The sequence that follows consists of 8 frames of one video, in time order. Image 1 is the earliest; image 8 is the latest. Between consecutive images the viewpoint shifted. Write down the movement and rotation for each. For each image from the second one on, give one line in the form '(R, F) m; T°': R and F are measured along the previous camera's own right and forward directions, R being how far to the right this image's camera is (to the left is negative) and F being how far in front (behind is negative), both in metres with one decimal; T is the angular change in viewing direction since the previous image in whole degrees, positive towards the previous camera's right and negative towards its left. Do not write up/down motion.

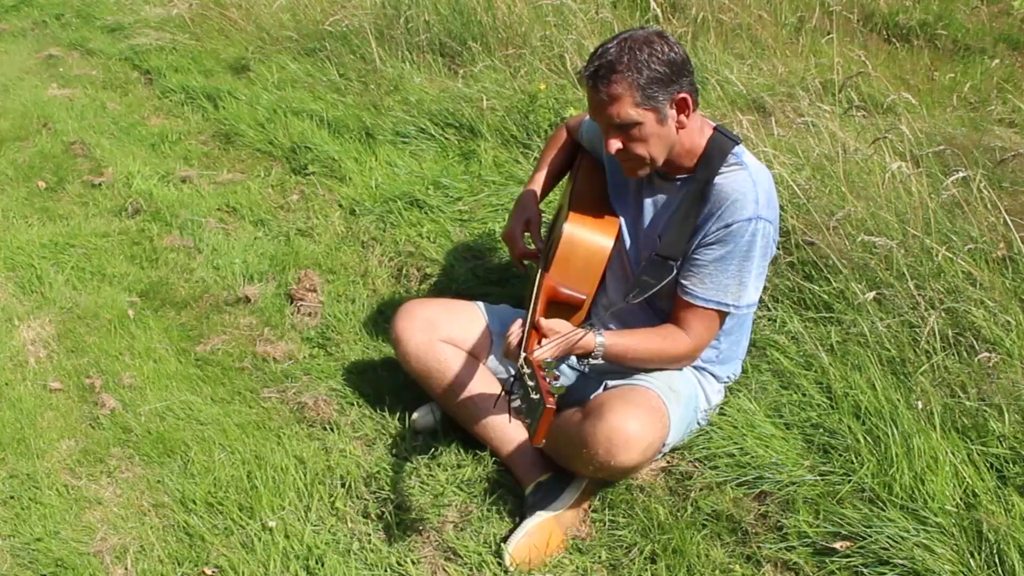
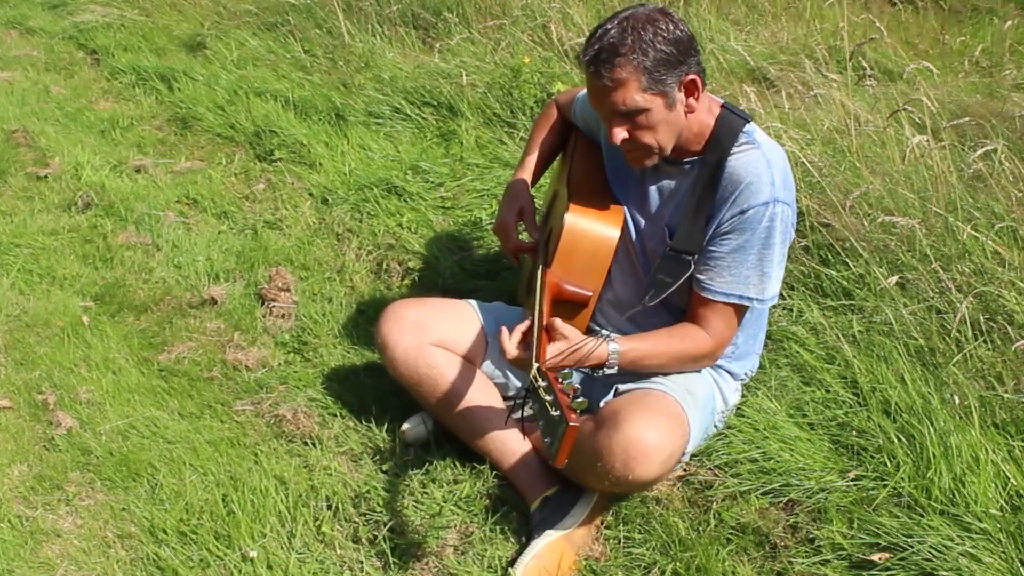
(-0.1, +0.3) m; +2°
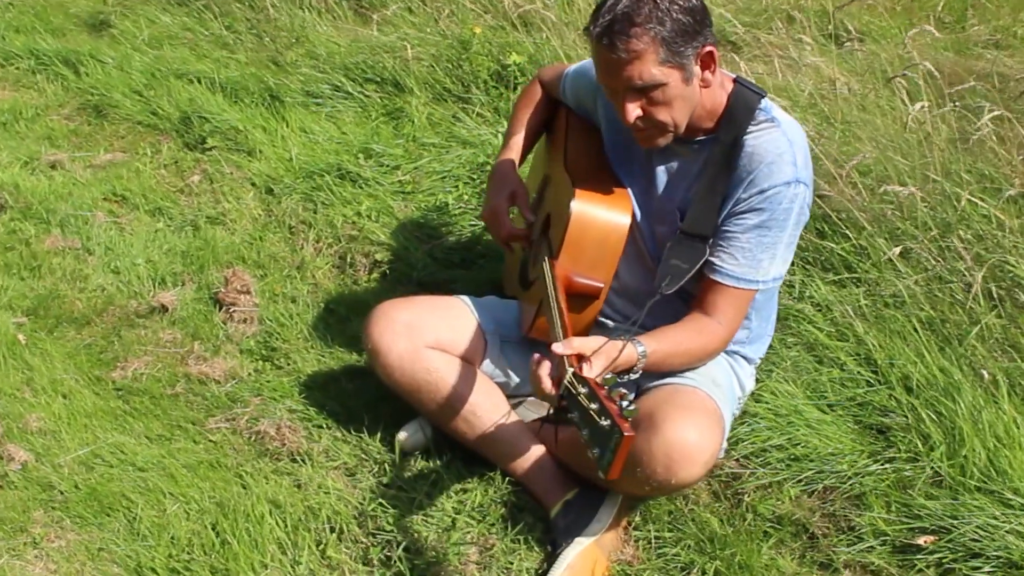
(-0.4, +0.3) m; +7°
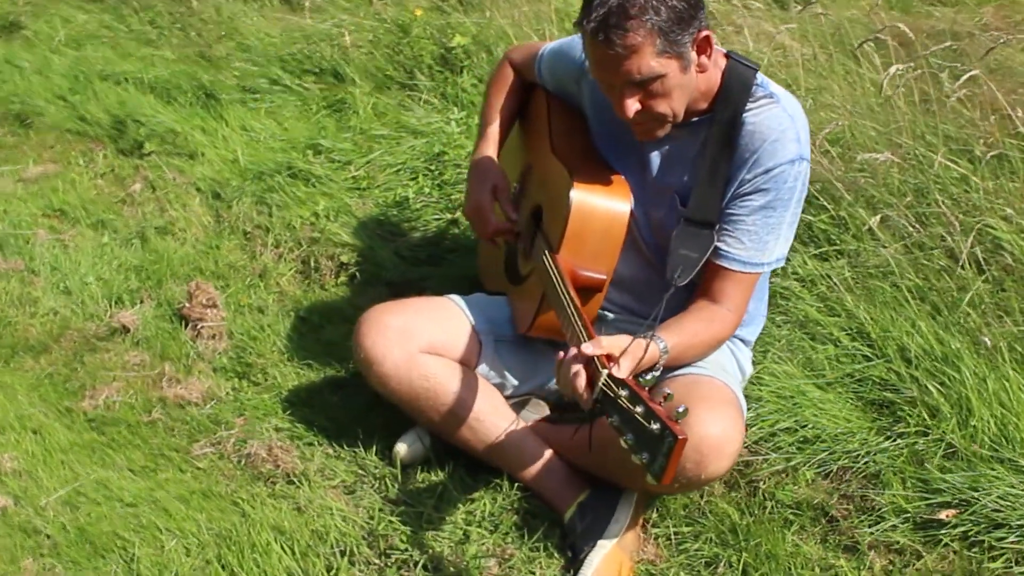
(-0.3, +0.1) m; +6°
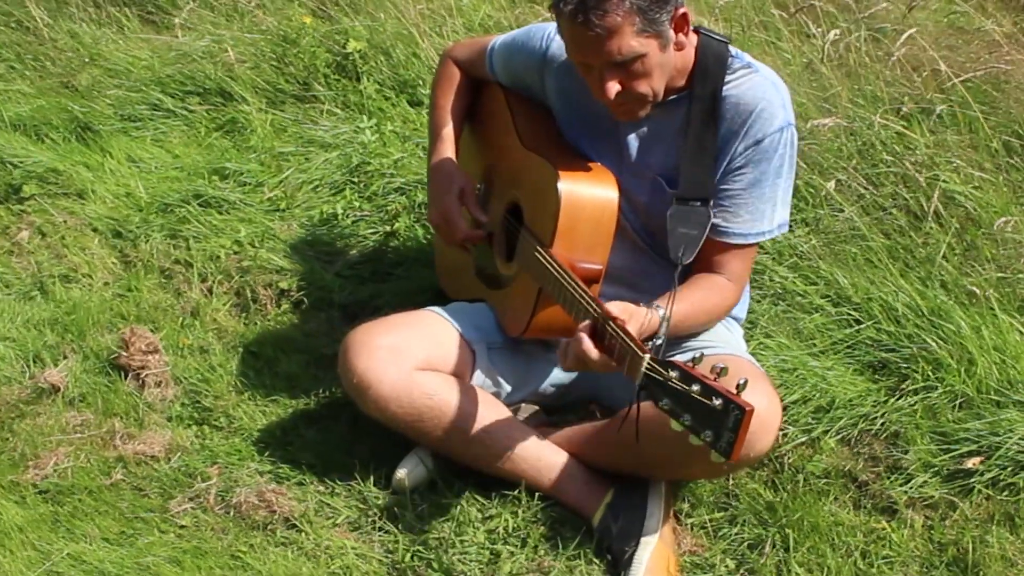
(-0.6, +0.2) m; +12°
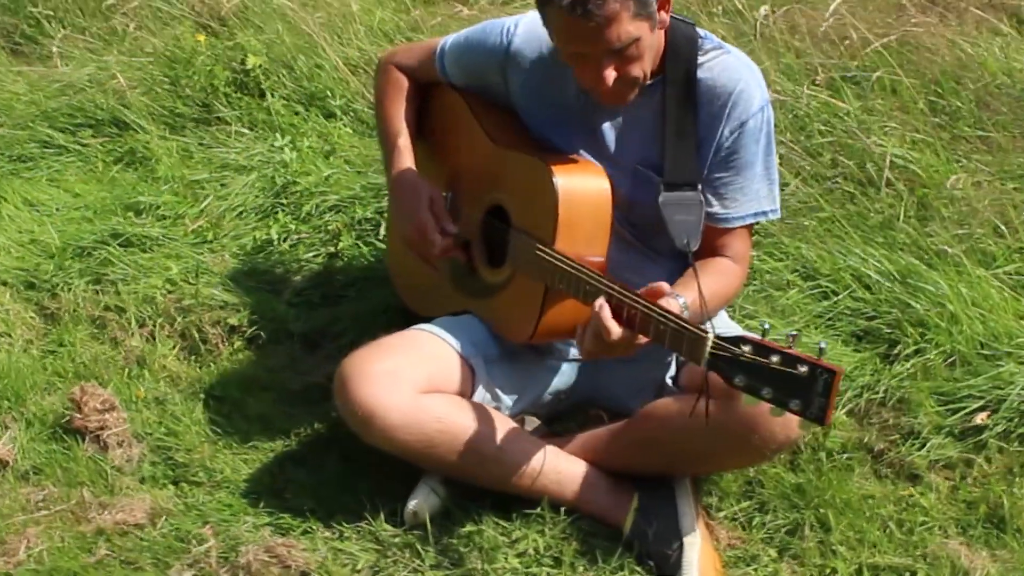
(-0.5, +0.2) m; +10°
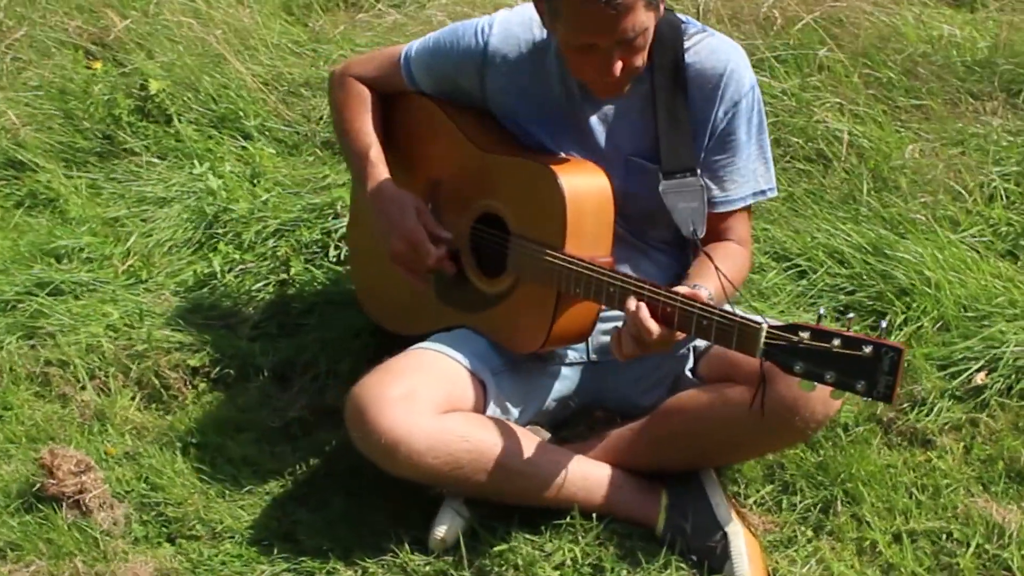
(-0.5, +0.1) m; +10°
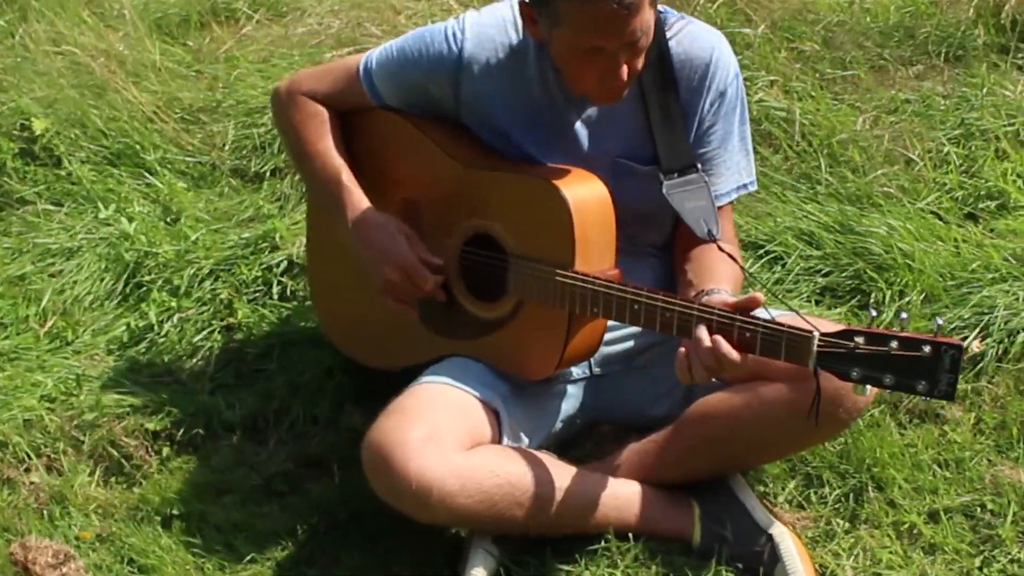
(-0.5, +0.2) m; +11°
